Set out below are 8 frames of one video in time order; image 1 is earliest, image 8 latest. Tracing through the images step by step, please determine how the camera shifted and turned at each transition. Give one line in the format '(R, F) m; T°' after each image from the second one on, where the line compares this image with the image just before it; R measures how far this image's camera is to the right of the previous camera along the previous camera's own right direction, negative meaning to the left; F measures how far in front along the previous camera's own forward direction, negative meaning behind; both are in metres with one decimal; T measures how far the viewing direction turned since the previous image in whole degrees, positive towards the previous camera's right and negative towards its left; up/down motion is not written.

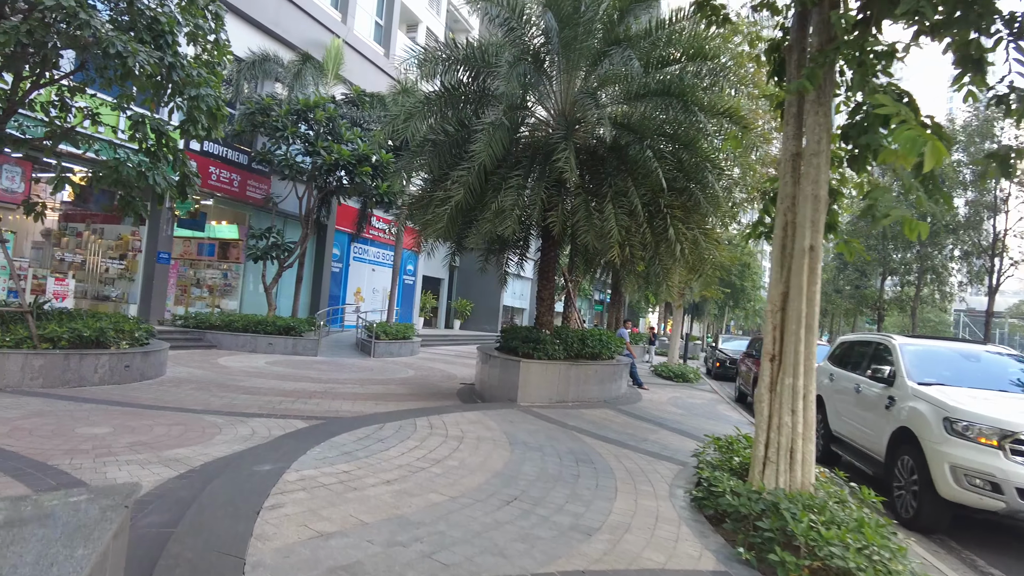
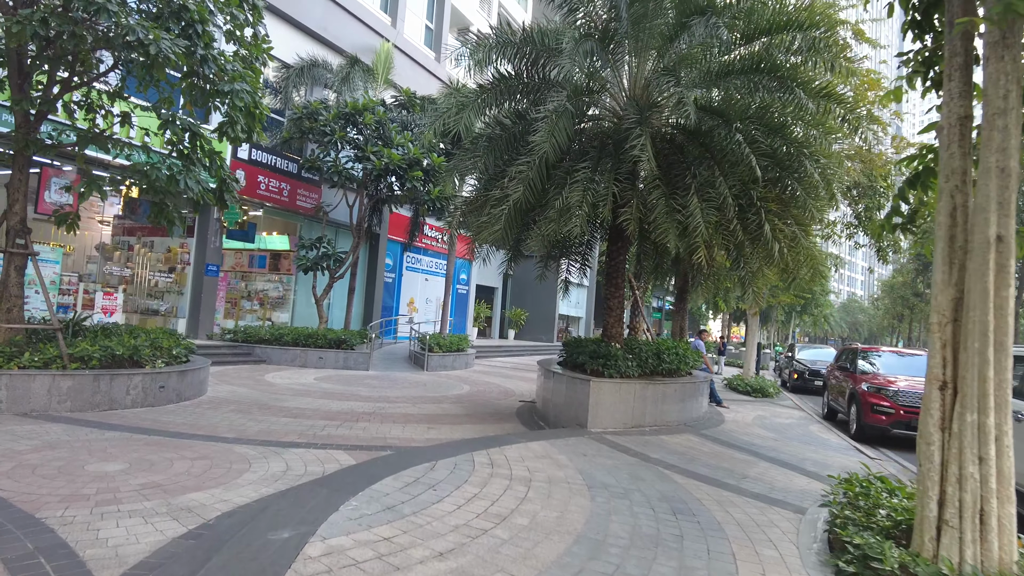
(-0.2, +1.0) m; -5°
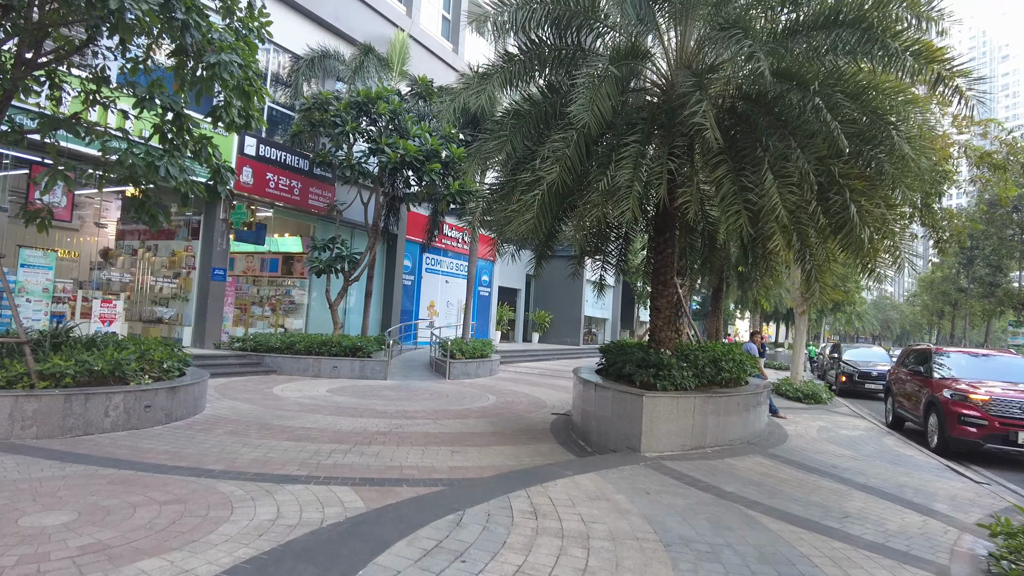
(-0.2, +1.2) m; -2°
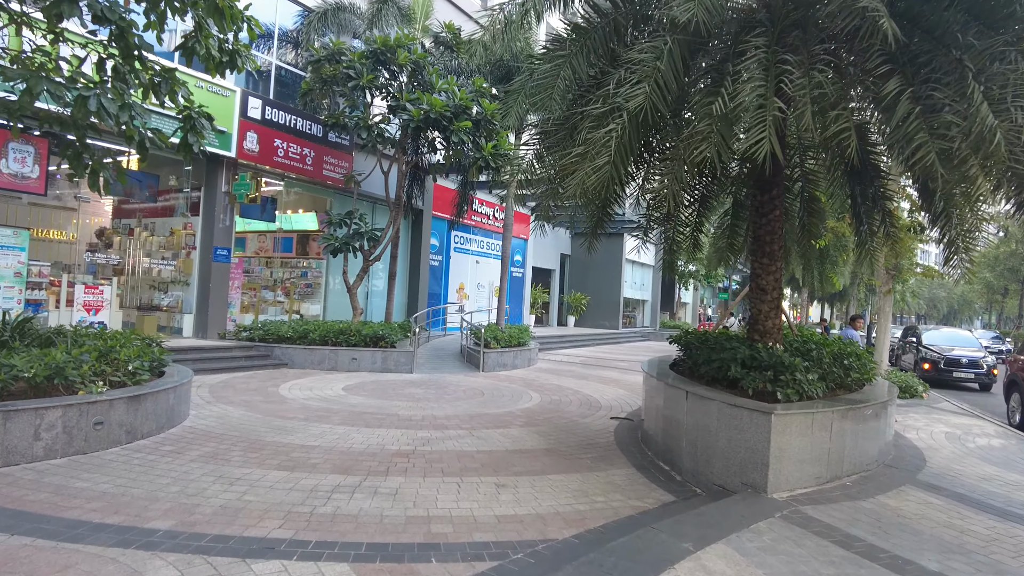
(-0.3, +1.9) m; -2°
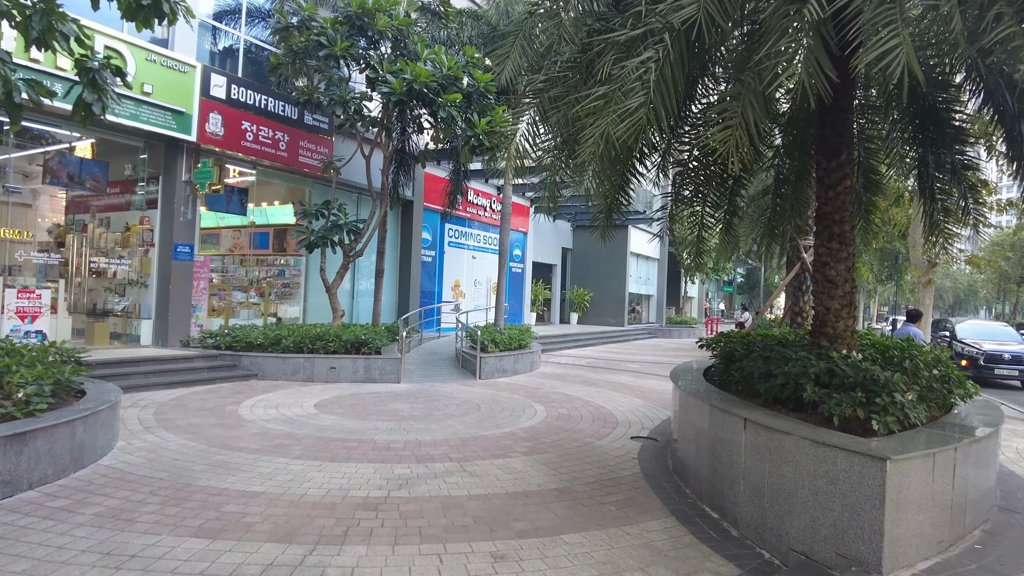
(0.0, +1.4) m; 0°
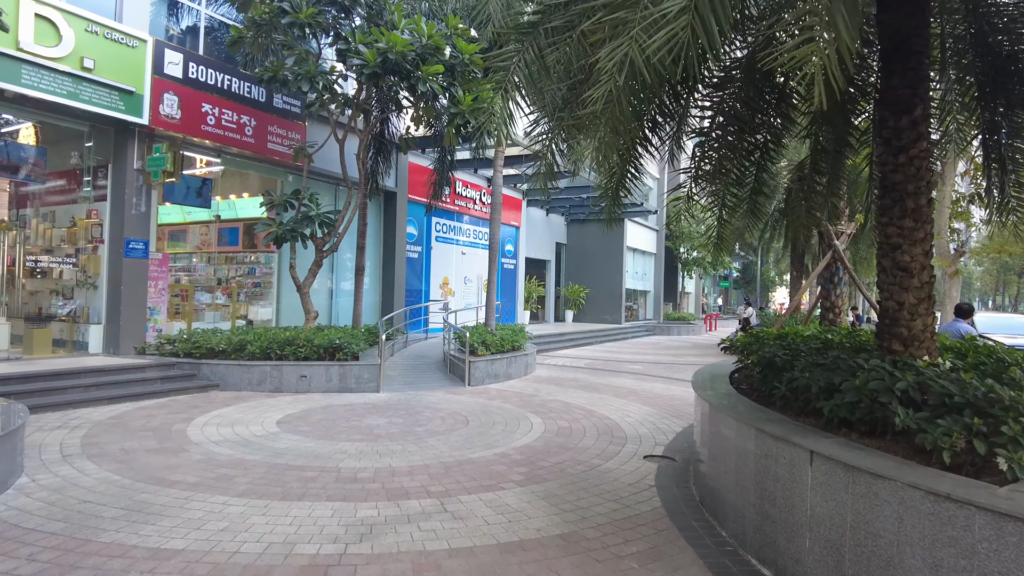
(0.0, +1.1) m; +1°
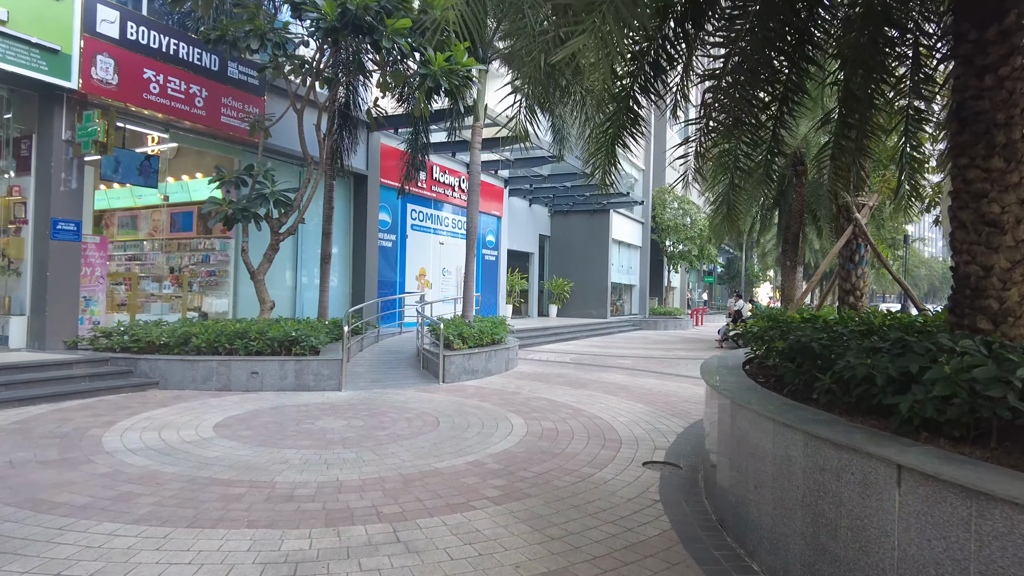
(+0.1, +1.0) m; +1°
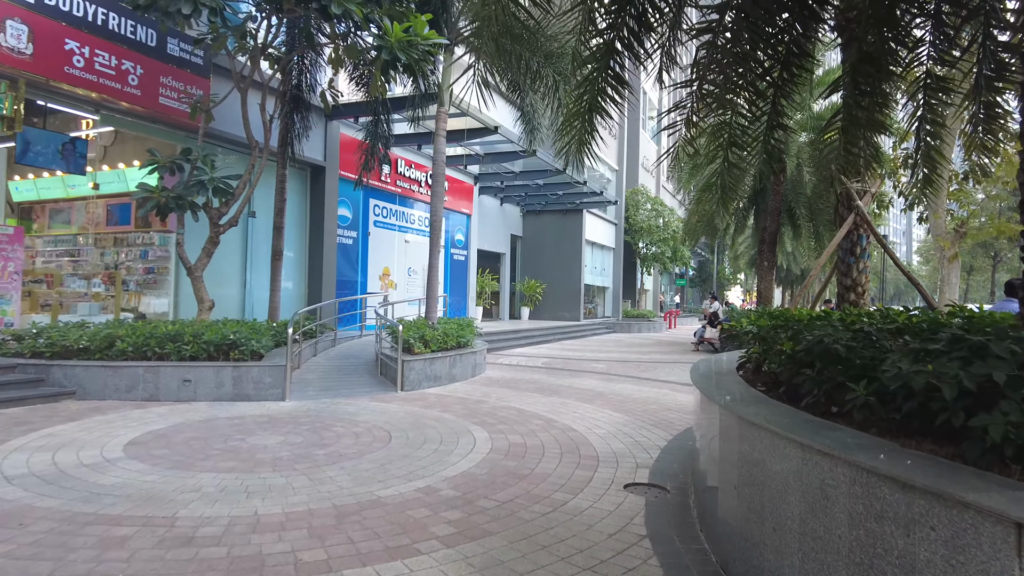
(+0.1, +0.8) m; +2°
